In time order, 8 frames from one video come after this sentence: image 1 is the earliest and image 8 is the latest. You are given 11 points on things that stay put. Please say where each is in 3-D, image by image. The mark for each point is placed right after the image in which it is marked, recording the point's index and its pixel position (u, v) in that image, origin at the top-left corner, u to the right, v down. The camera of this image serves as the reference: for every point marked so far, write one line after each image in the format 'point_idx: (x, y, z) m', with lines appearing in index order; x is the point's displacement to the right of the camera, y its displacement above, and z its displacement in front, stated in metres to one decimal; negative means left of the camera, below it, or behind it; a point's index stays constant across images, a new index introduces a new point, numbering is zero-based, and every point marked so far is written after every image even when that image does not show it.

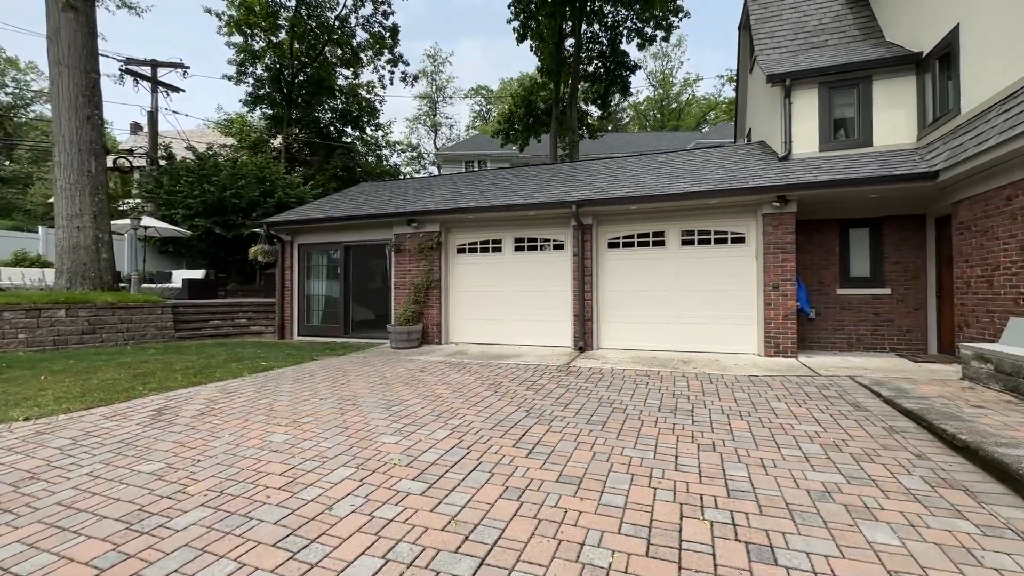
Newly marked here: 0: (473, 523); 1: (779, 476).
0: (-0.2, -1.3, +2.7) m
1: (+1.9, -1.3, +3.2) m
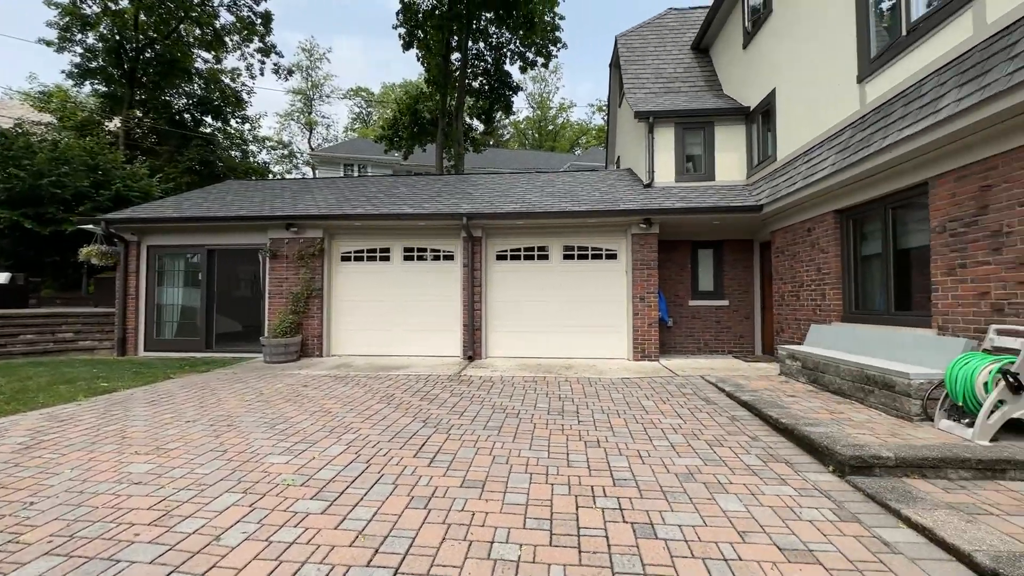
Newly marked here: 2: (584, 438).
0: (-0.7, -1.4, +2.7) m
1: (+1.1, -1.4, +3.7) m
2: (+0.7, -1.4, +4.3) m
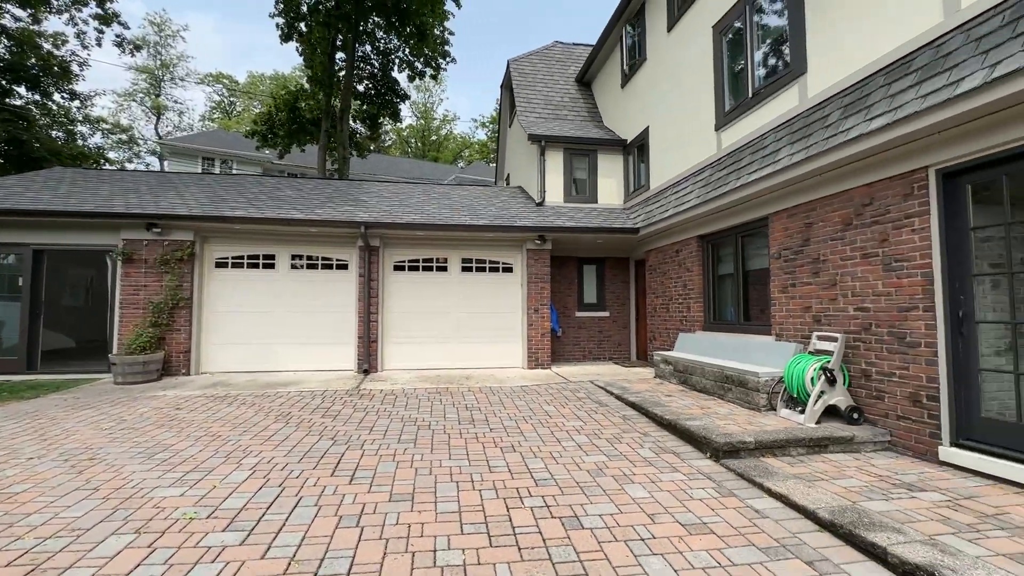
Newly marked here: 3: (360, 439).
0: (-1.1, -1.5, +2.6) m
1: (+0.5, -1.5, +4.1) m
2: (-0.1, -1.5, +4.5) m
3: (-1.5, -1.5, +4.6) m
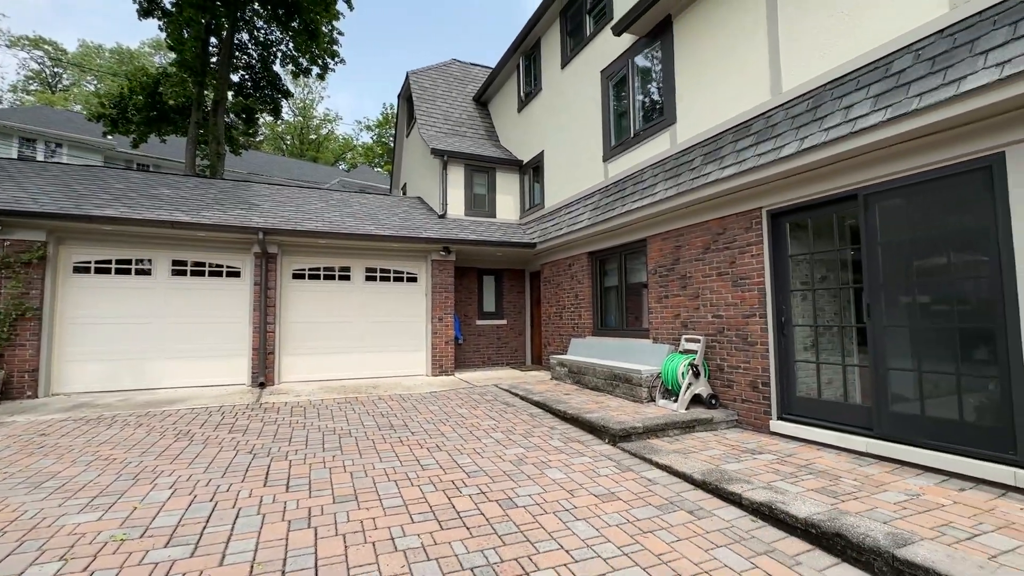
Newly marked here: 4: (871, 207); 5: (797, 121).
0: (-1.3, -1.5, +2.7) m
1: (-0.2, -1.6, +4.5) m
2: (-0.9, -1.6, +4.8) m
3: (-2.2, -1.6, +4.6) m
4: (+3.2, +0.7, +4.2) m
5: (+2.9, +1.7, +4.8) m
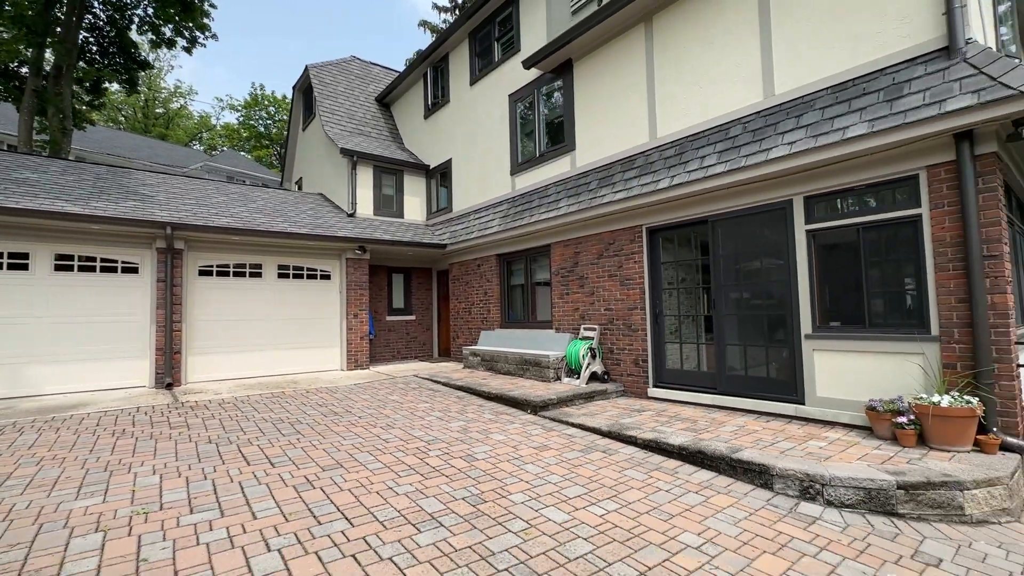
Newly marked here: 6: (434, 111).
0: (-1.4, -1.5, +3.3) m
1: (-0.8, -1.6, +5.3) m
2: (-1.6, -1.6, +5.5) m
3: (-2.8, -1.6, +4.9) m
4: (+2.6, +0.7, +5.9) m
5: (+2.1, +1.7, +6.3) m
6: (-2.0, +4.5, +11.9) m
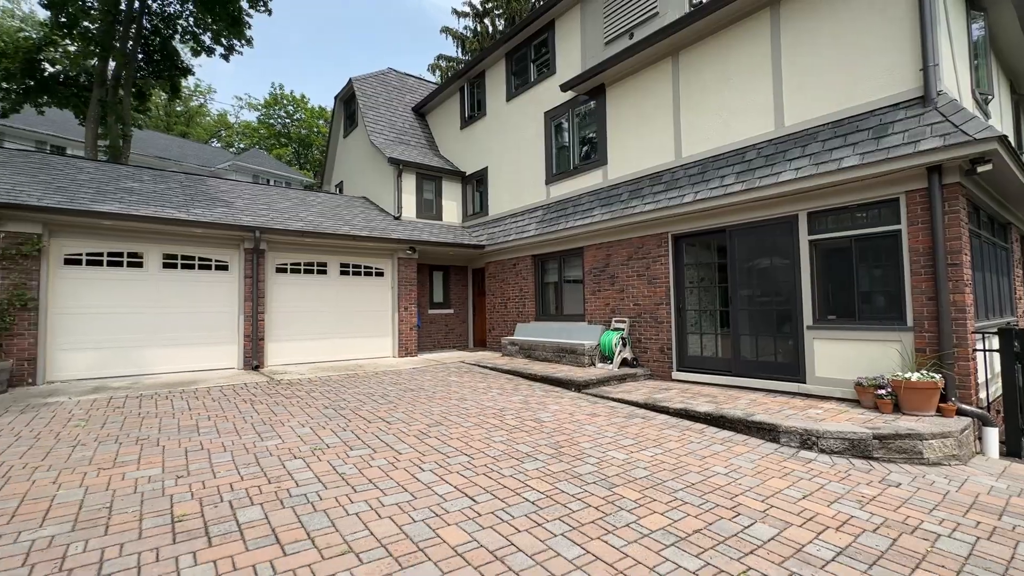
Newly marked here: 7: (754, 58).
0: (-0.8, -1.5, +4.4) m
1: (-0.1, -1.6, +6.5) m
2: (-0.9, -1.6, +6.6) m
3: (-2.1, -1.5, +6.0) m
4: (+3.3, +0.7, +7.0) m
5: (+2.9, +1.7, +7.4) m
6: (-1.2, +4.6, +13.0) m
7: (+3.6, +3.4, +7.0) m
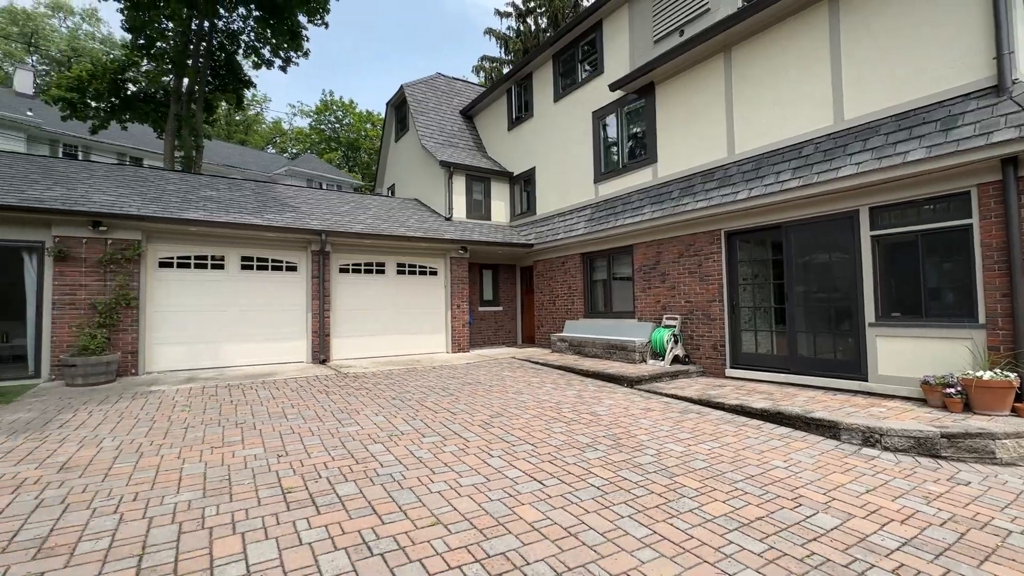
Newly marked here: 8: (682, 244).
0: (-0.2, -1.5, +4.7) m
1: (+0.6, -1.5, +6.7) m
2: (-0.1, -1.5, +6.9) m
3: (-1.4, -1.5, +6.4) m
4: (+4.1, +0.8, +6.9) m
5: (+3.7, +1.8, +7.4) m
6: (+0.2, +4.6, +13.2) m
7: (+4.4, +3.5, +6.9) m
8: (+3.1, +0.8, +8.5) m
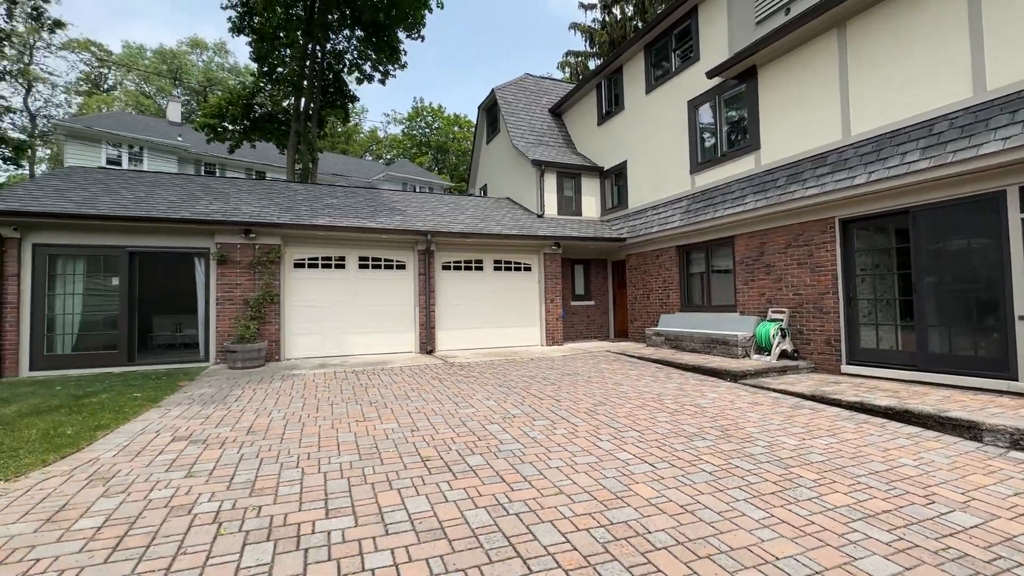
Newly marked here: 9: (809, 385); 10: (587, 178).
0: (+1.0, -1.4, +5.0) m
1: (+2.1, -1.4, +6.8) m
2: (+1.4, -1.4, +7.1) m
3: (+0.1, -1.4, +6.9) m
4: (+5.5, +0.9, +6.4) m
5: (+5.2, +1.9, +6.9) m
6: (+2.7, +4.8, +13.2) m
7: (+5.7, +3.6, +6.2) m
8: (+4.8, +0.9, +8.1) m
9: (+4.1, -1.4, +6.5) m
10: (+2.1, +3.2, +13.6) m
